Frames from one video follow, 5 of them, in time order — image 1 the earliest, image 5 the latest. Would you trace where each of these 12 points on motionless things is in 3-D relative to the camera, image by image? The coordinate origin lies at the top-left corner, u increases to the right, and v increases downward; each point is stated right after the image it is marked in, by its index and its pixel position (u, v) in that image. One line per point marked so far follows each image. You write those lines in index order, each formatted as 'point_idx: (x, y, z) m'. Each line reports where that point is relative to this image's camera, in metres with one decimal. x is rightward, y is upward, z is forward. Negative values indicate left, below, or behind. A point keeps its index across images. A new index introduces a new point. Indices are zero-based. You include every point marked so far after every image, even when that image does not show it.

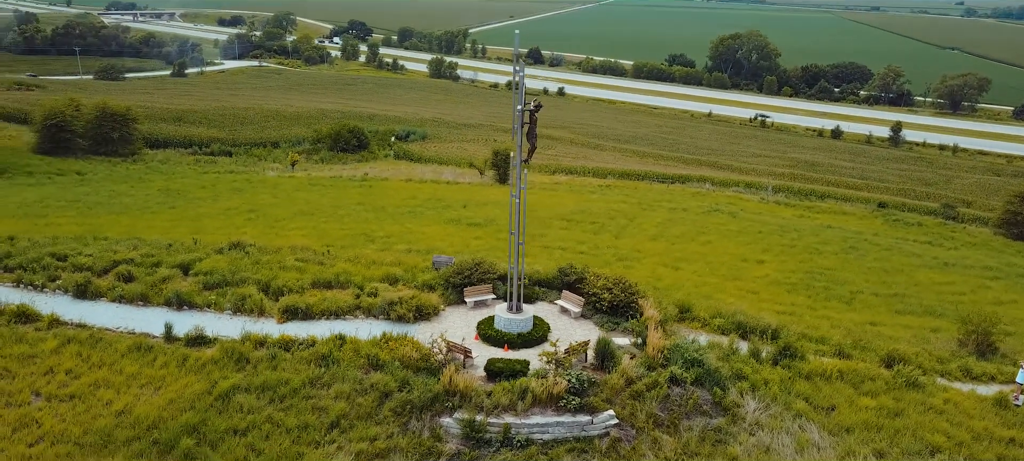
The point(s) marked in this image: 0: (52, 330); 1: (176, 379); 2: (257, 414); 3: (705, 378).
0: (-10.9, -2.3, +19.2) m
1: (-7.3, -3.2, +17.7) m
2: (-5.2, -3.8, +16.7) m
3: (+4.2, -3.2, +17.8) m
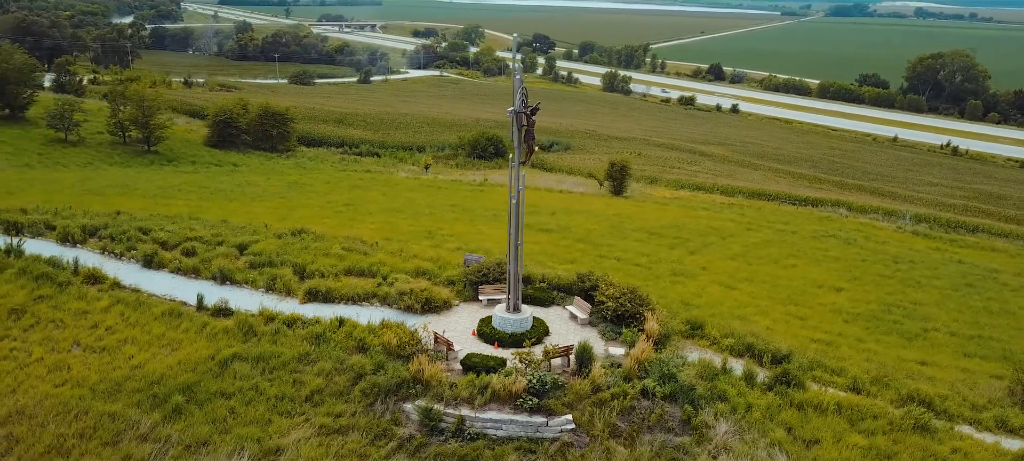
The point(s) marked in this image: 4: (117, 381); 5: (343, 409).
0: (-10.8, -1.6, +21.9) m
1: (-7.7, -2.7, +19.6) m
2: (-5.9, -3.4, +18.2) m
3: (+3.5, -3.5, +17.2) m
4: (-8.9, -3.4, +18.3) m
5: (-3.6, -3.8, +17.2) m
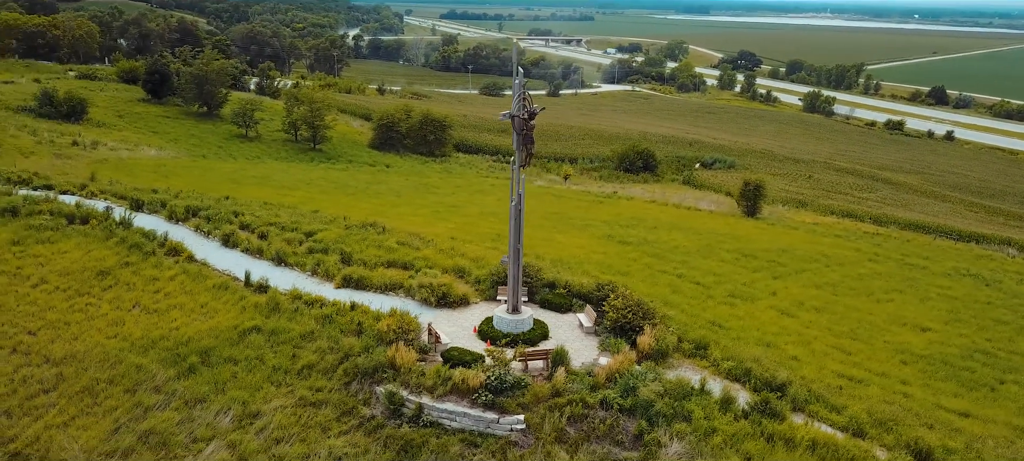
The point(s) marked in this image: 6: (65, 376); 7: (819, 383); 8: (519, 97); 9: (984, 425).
0: (-10.0, -1.0, +24.8) m
1: (-7.7, -2.2, +21.8) m
2: (-6.3, -2.9, +20.0) m
3: (+2.6, -3.7, +16.8) m
4: (-9.1, -2.8, +20.8) m
5: (-4.3, -3.5, +18.5) m
6: (-10.7, -3.5, +19.5) m
7: (+7.2, -3.6, +19.0) m
8: (+0.2, +3.1, +18.8) m
9: (+10.7, -4.4, +18.4) m
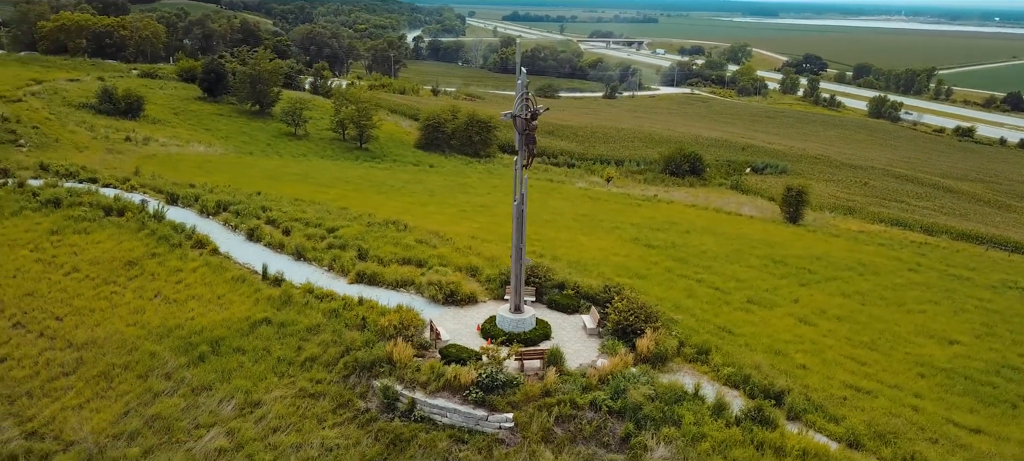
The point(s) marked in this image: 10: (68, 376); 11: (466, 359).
0: (-9.6, -0.7, +25.6) m
1: (-7.5, -2.0, +22.4) m
2: (-6.3, -2.8, +20.5) m
3: (+2.4, -3.7, +16.7) m
4: (-9.0, -2.6, +21.5) m
5: (-4.4, -3.4, +18.9) m
6: (-10.7, -3.2, +20.4) m
7: (+7.1, -3.7, +18.6) m
8: (+0.2, +3.1, +18.9) m
9: (+10.6, -4.6, +17.7) m
10: (-10.8, -3.5, +19.9) m
11: (-1.0, -2.9, +18.6) m
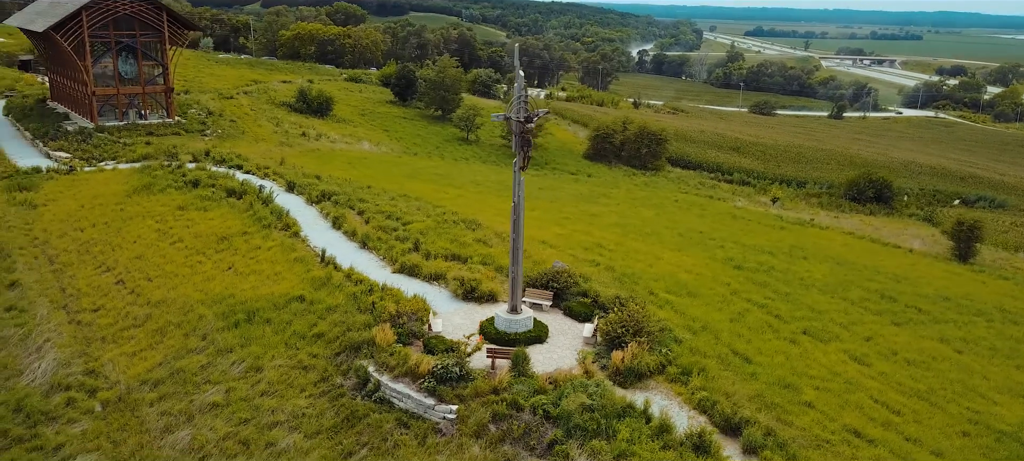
0: (-7.8, -0.2, +28.3) m
1: (-6.7, -1.5, +24.7) m
2: (-6.2, -2.4, +22.5) m
3: (+1.1, -3.8, +16.5) m
4: (-8.5, -1.9, +24.2) m
5: (-4.8, -3.1, +20.4) m
6: (-10.5, -2.5, +23.5) m
7: (+6.1, -4.2, +17.0) m
8: (+0.1, +3.1, +19.2) m
9: (+9.1, -5.4, +15.2) m
10: (-10.7, -2.7, +23.1) m
11: (-1.7, -2.8, +19.2) m
